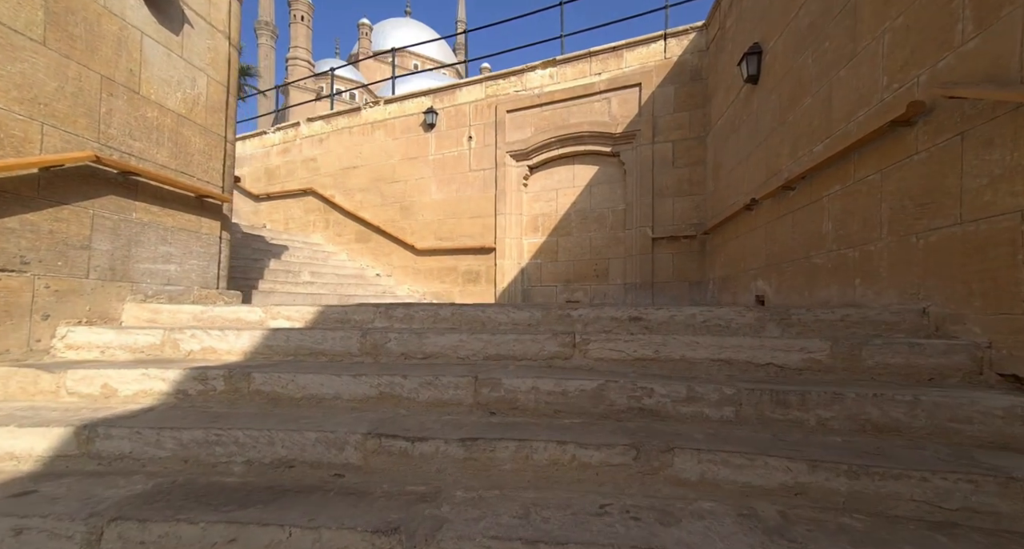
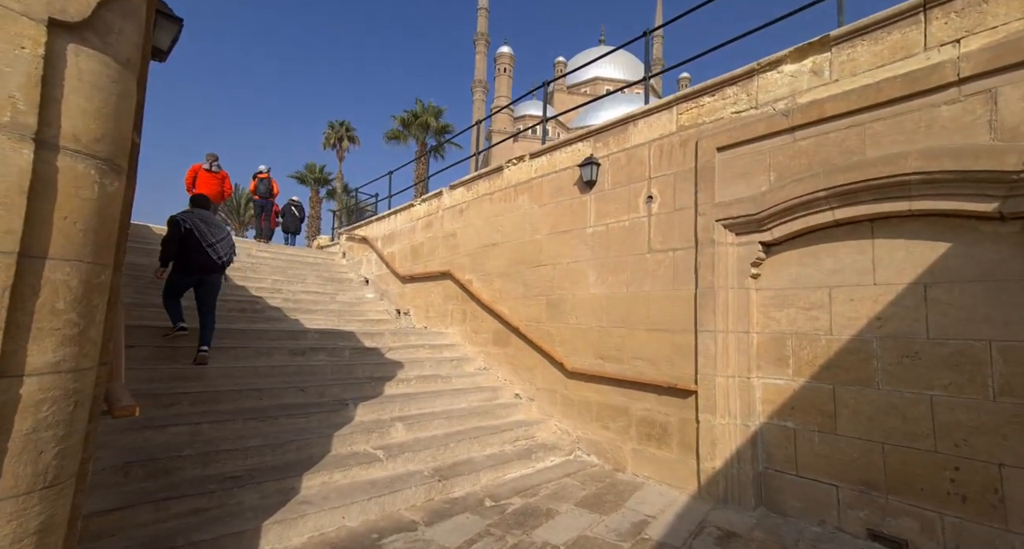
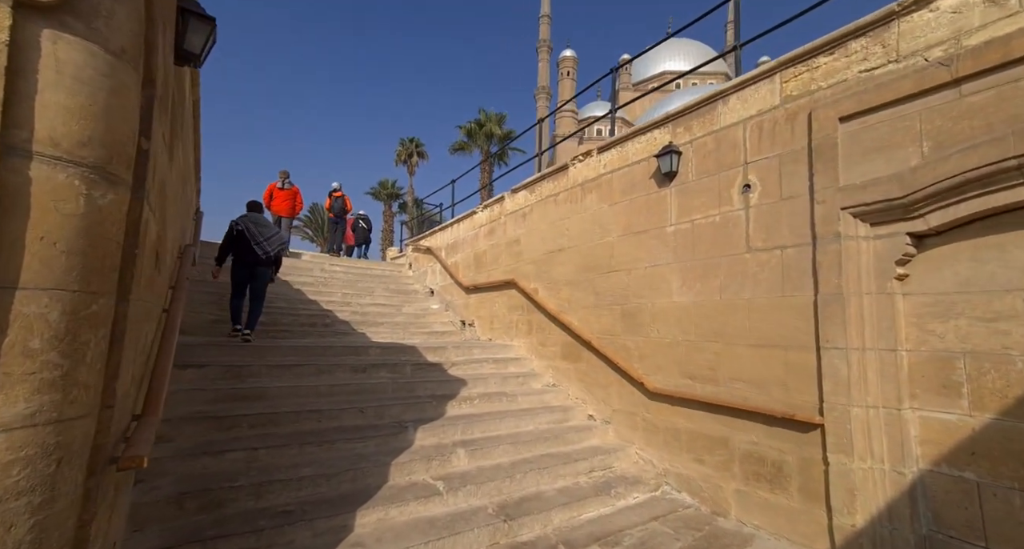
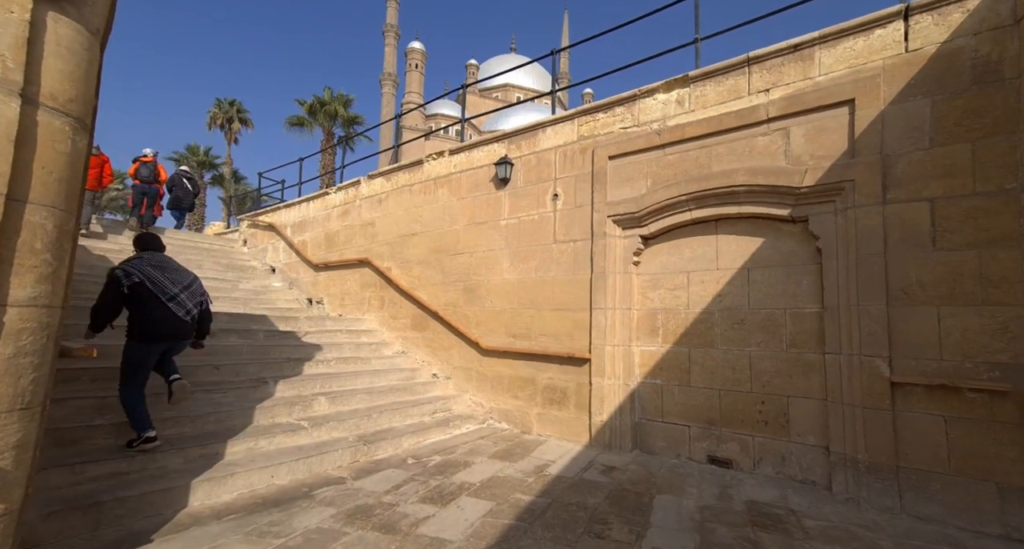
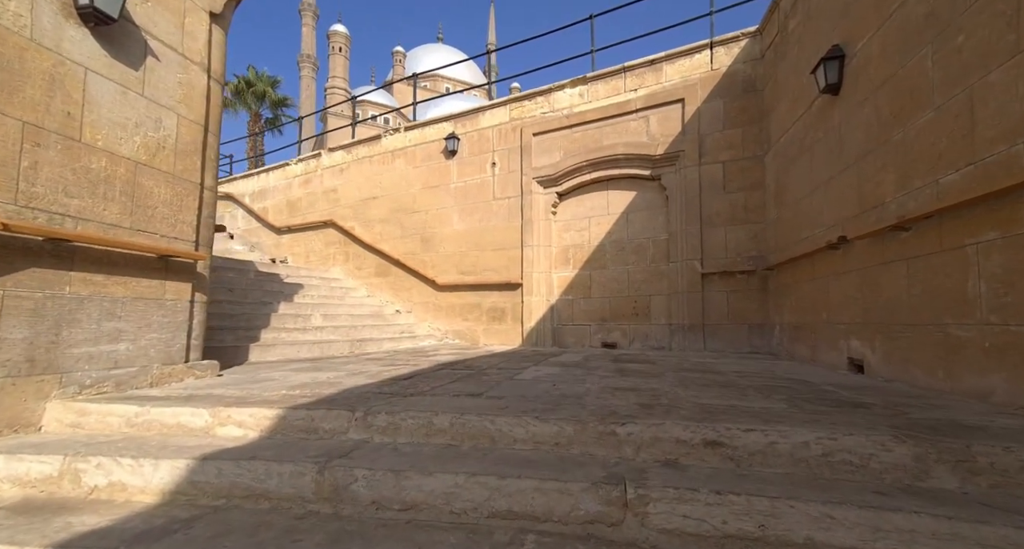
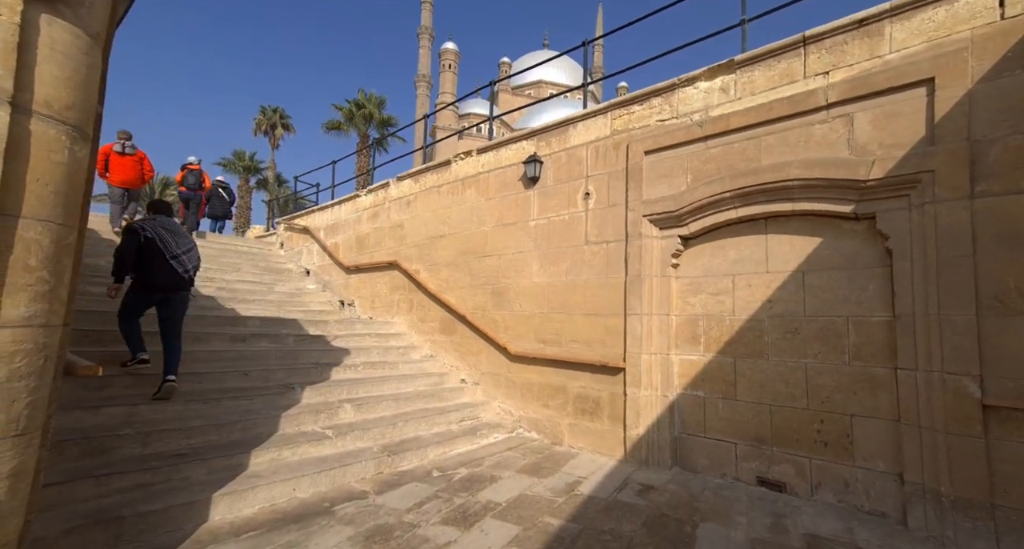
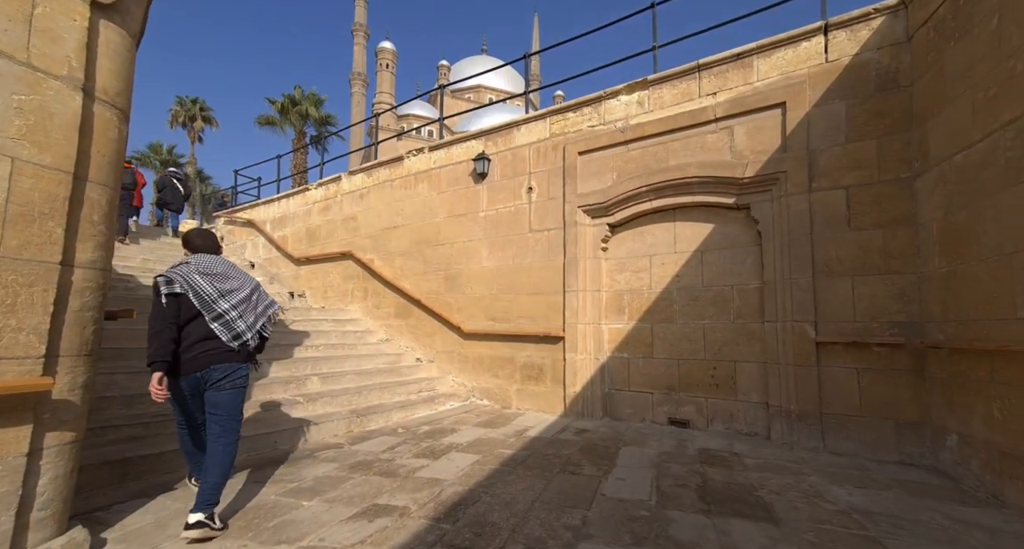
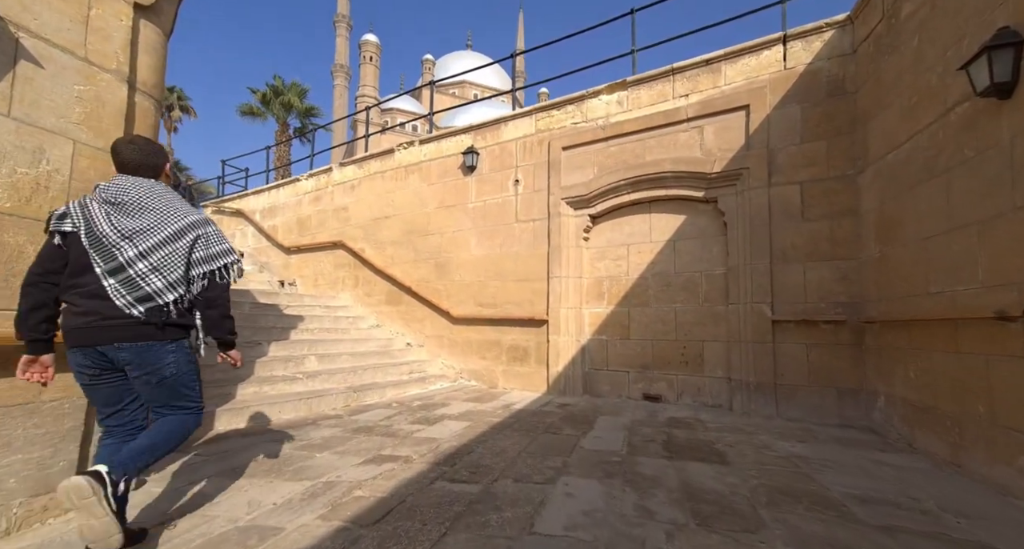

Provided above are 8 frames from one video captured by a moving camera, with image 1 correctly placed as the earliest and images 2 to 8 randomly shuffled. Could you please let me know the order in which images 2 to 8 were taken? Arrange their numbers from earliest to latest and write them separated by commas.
5, 8, 7, 4, 6, 2, 3
